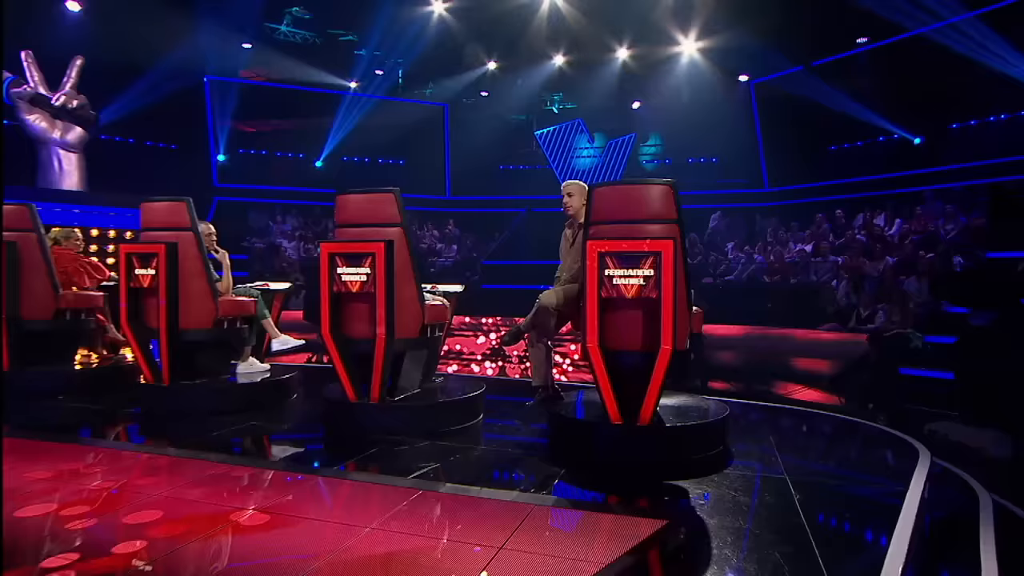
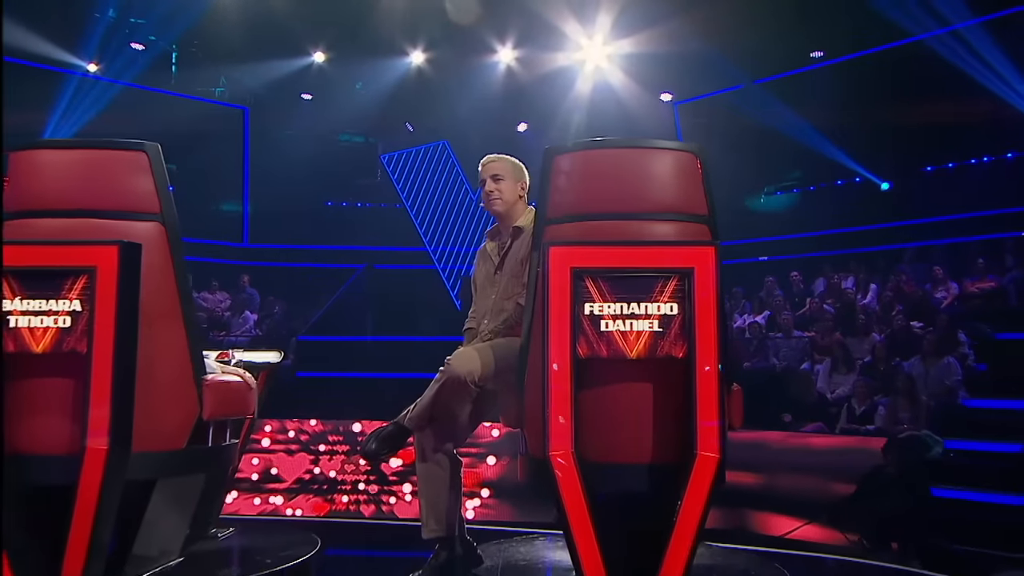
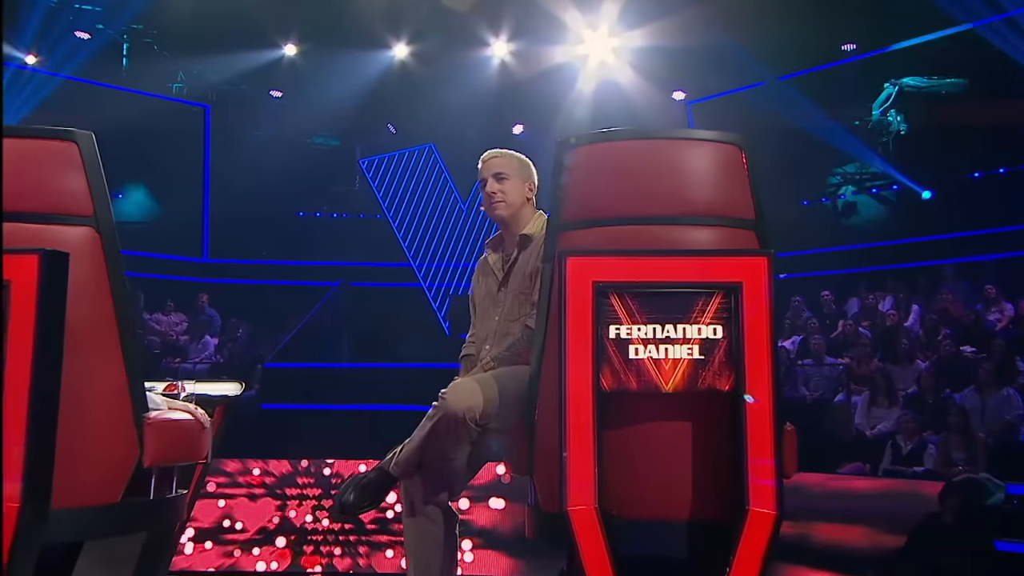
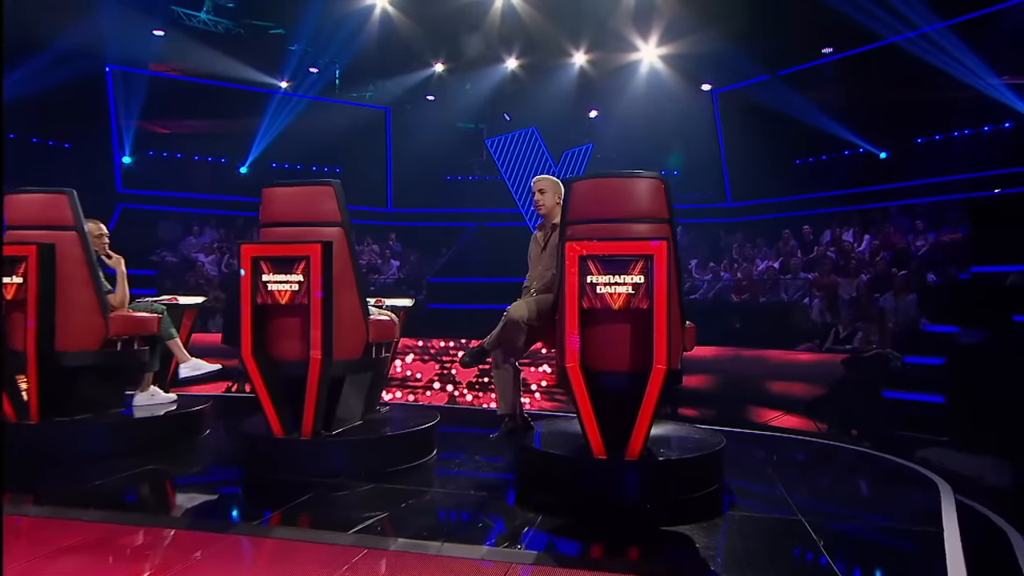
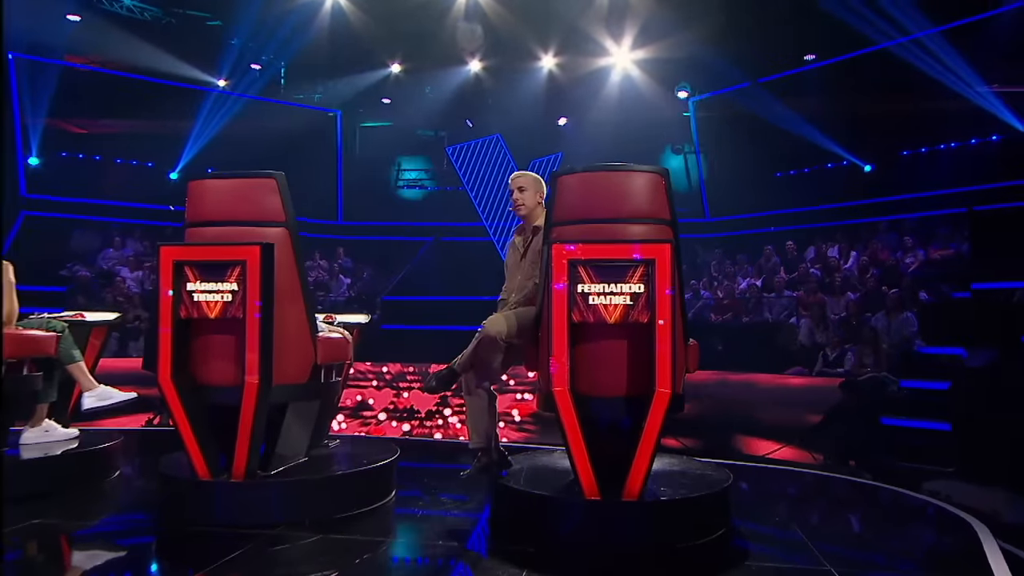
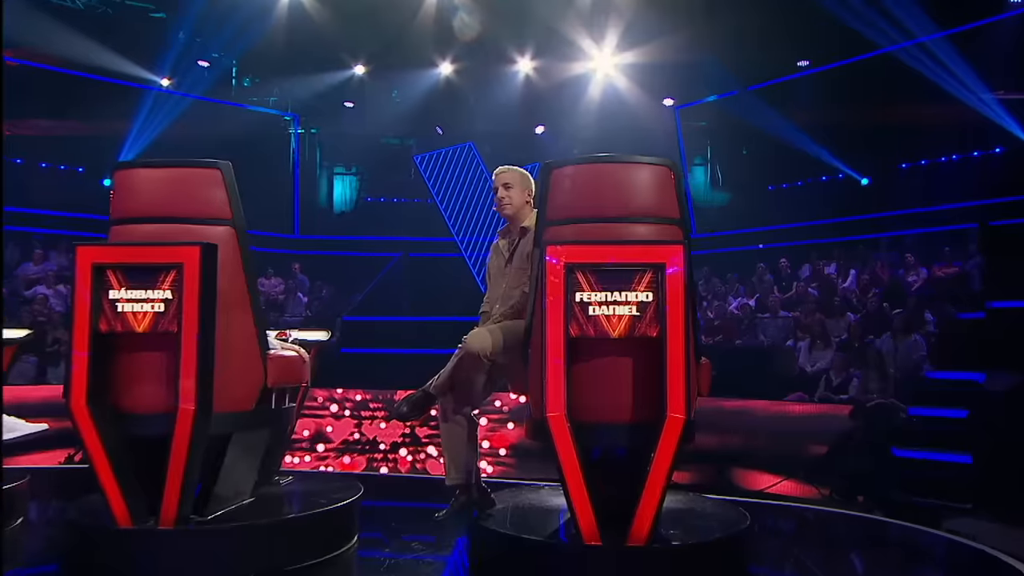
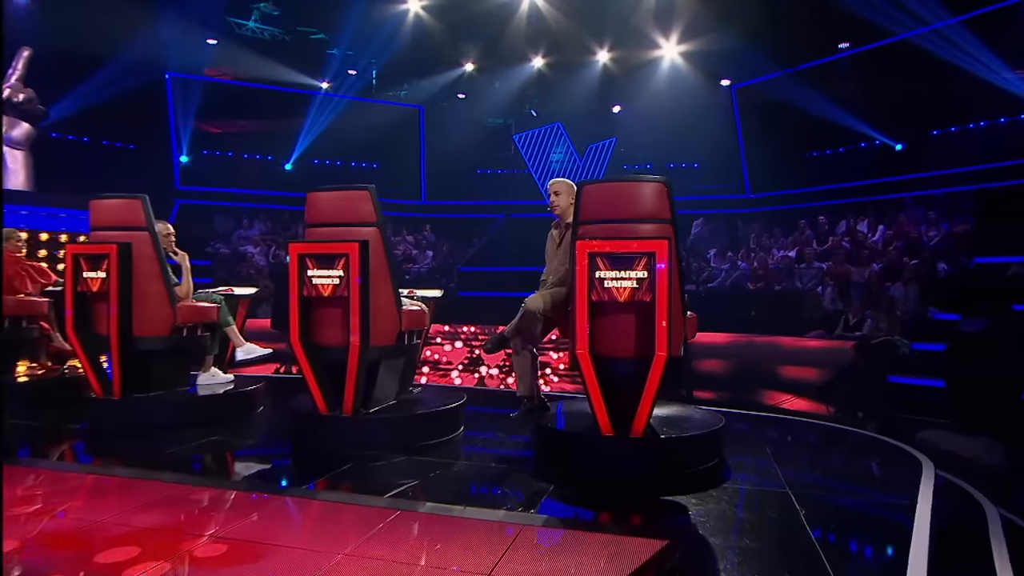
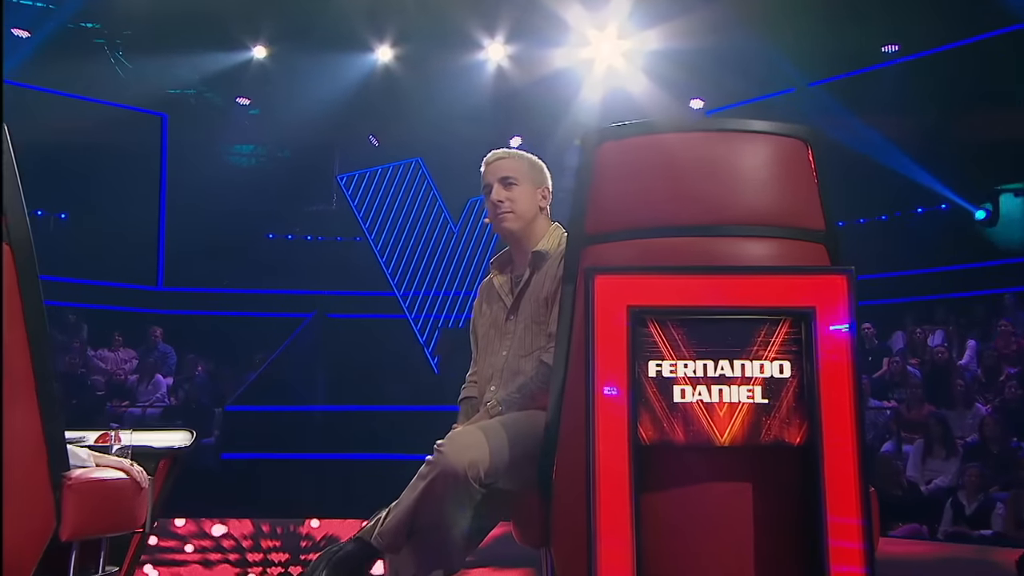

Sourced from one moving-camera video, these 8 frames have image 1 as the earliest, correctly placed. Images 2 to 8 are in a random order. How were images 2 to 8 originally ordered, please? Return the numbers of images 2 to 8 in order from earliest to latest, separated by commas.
7, 4, 5, 6, 2, 3, 8
